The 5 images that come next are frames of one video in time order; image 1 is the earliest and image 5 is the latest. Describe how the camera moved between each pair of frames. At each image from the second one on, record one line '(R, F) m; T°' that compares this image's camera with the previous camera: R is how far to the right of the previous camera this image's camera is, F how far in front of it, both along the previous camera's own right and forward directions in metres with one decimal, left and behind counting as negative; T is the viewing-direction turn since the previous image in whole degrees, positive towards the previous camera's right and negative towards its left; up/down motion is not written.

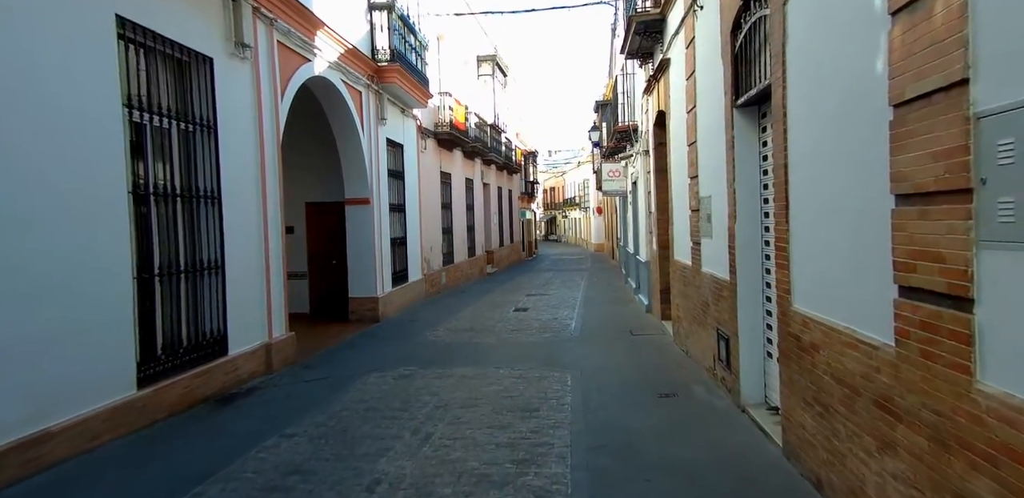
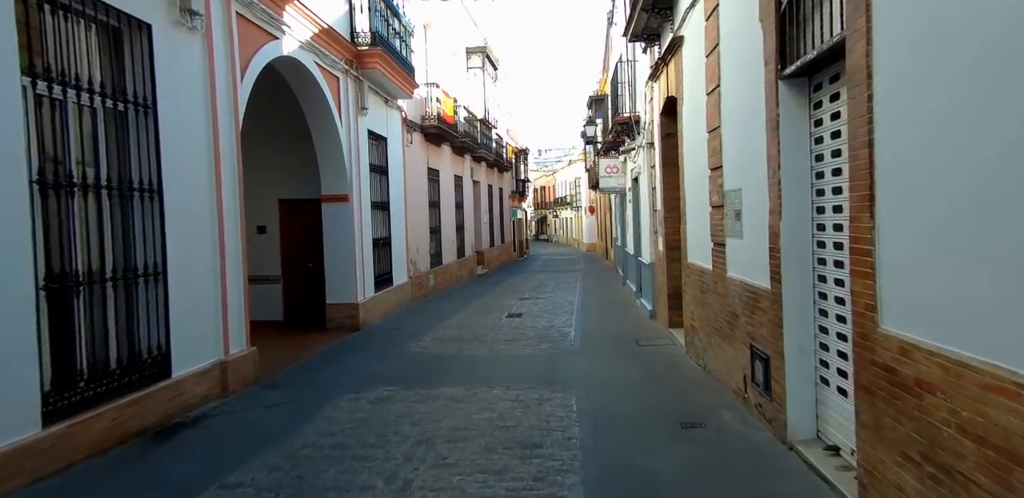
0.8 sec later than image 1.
(-0.1, +1.0) m; +1°
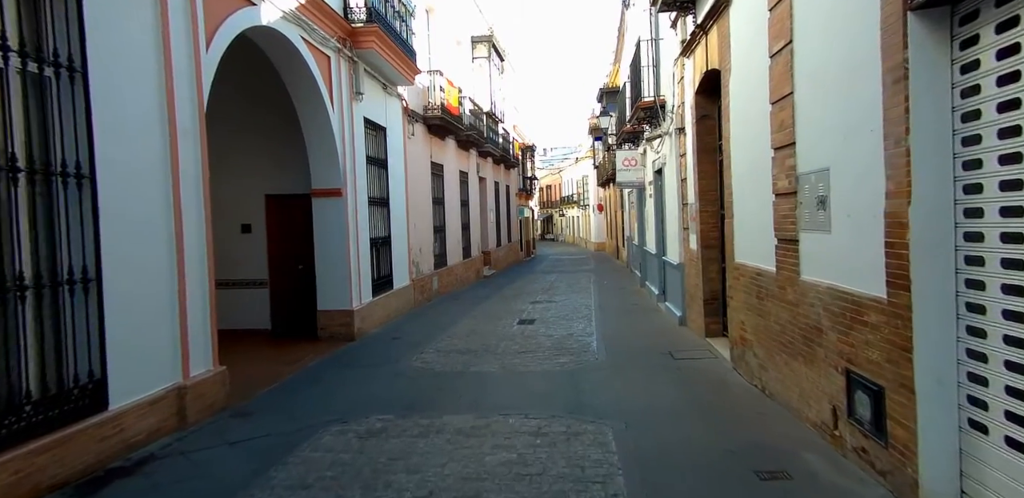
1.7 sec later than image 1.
(-0.1, +1.1) m; 0°
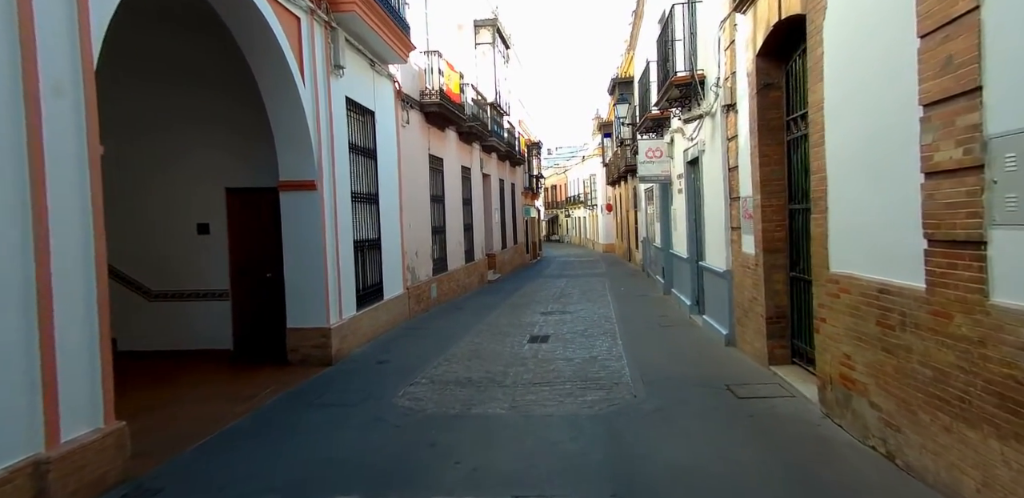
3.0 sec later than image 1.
(-0.1, +1.7) m; 0°
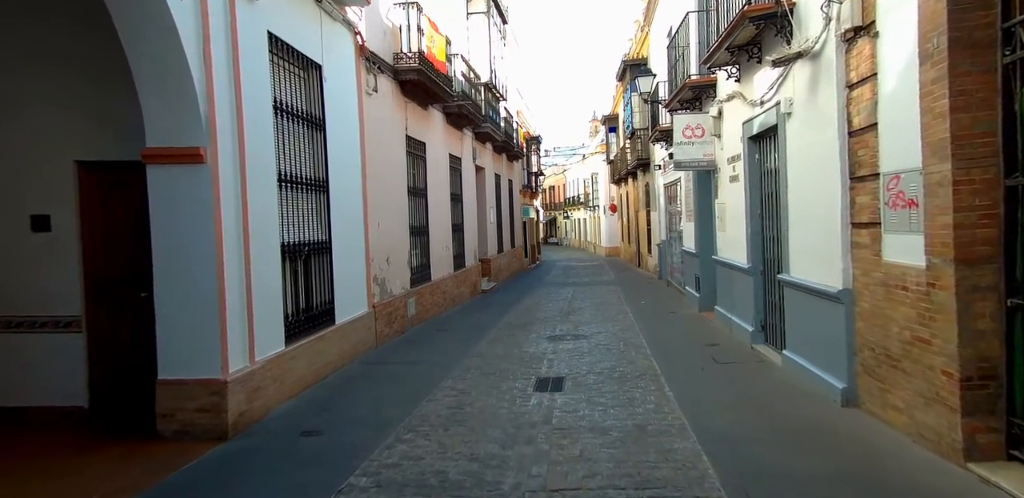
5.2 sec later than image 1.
(0.0, +2.8) m; 0°
